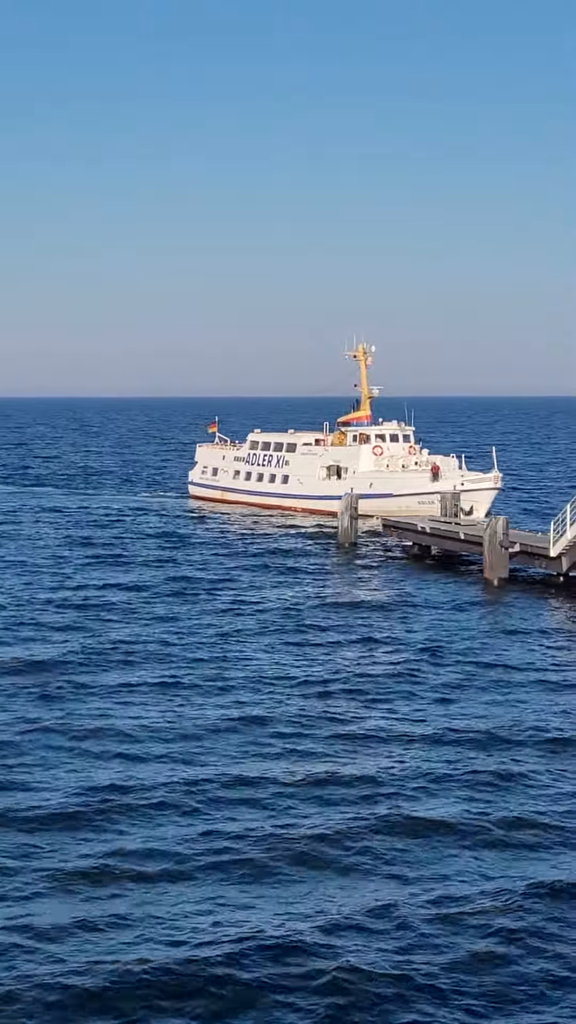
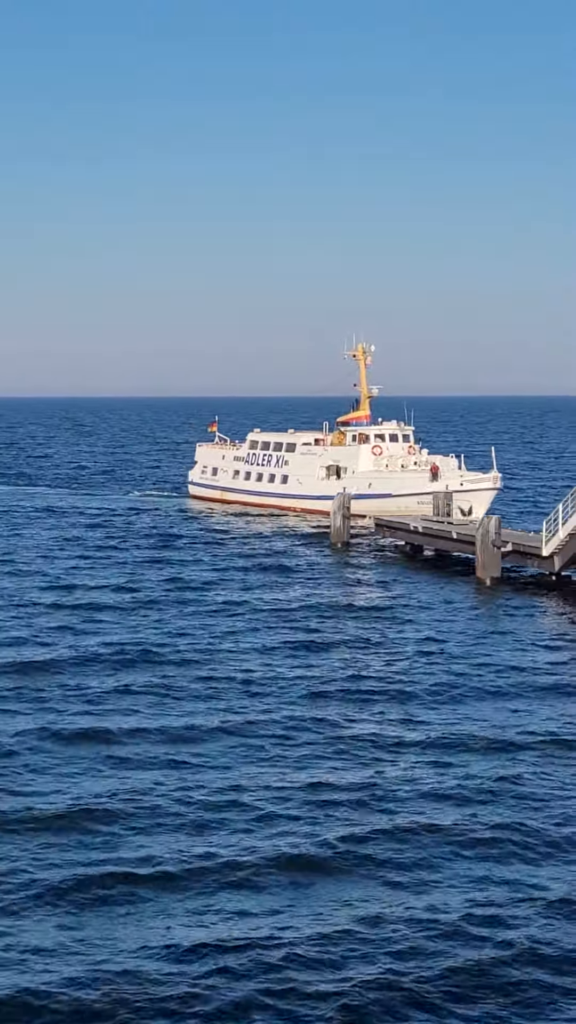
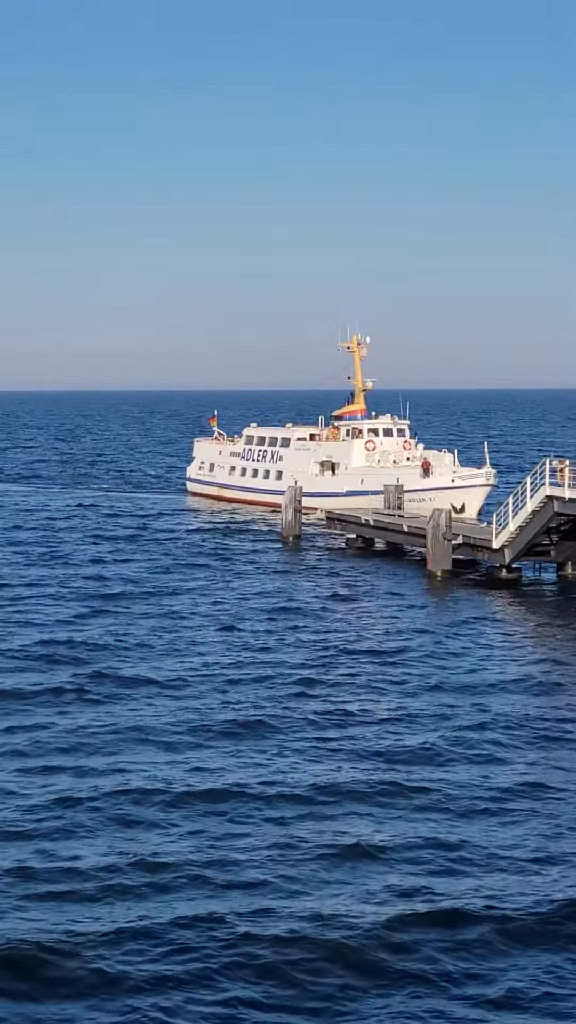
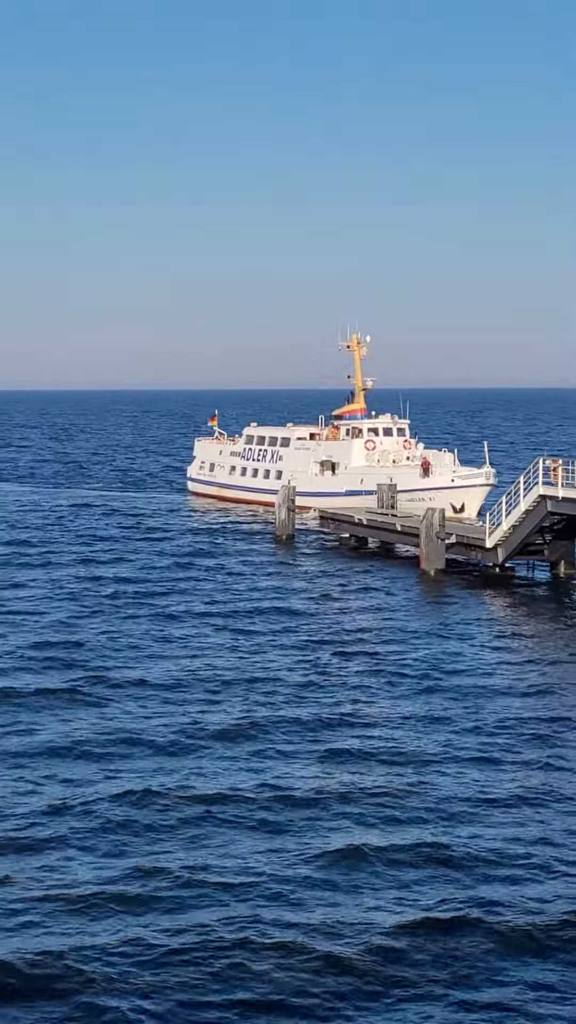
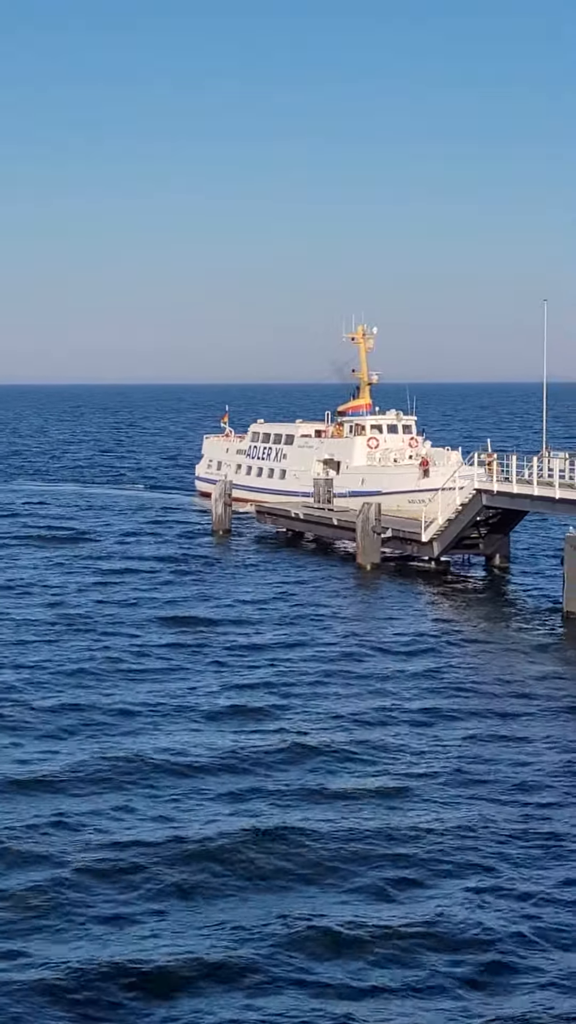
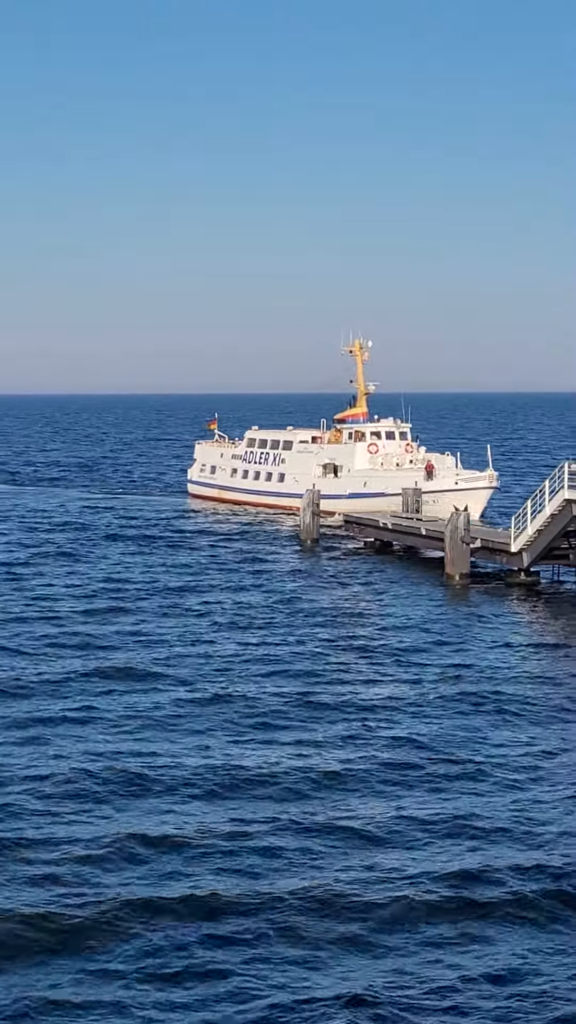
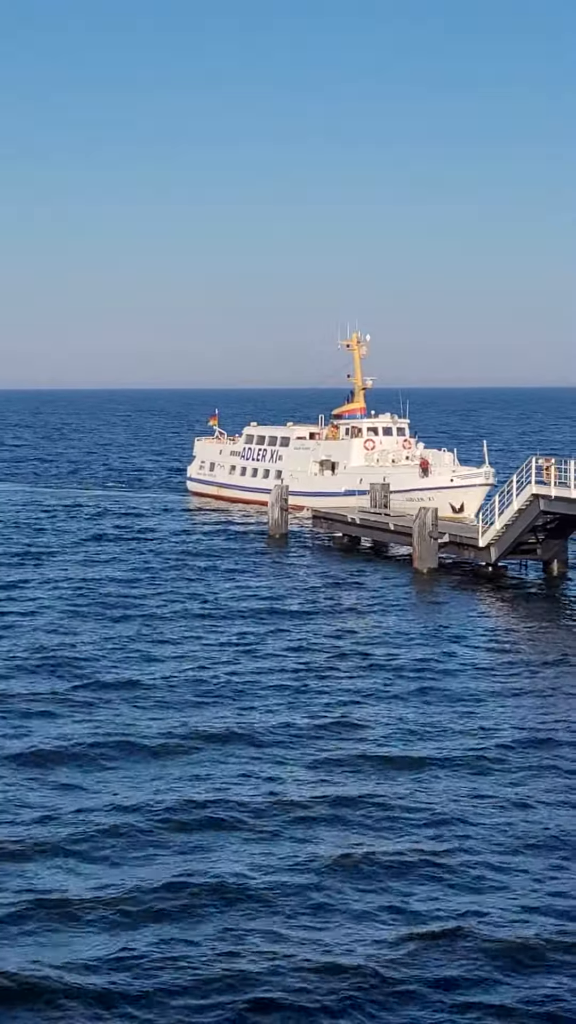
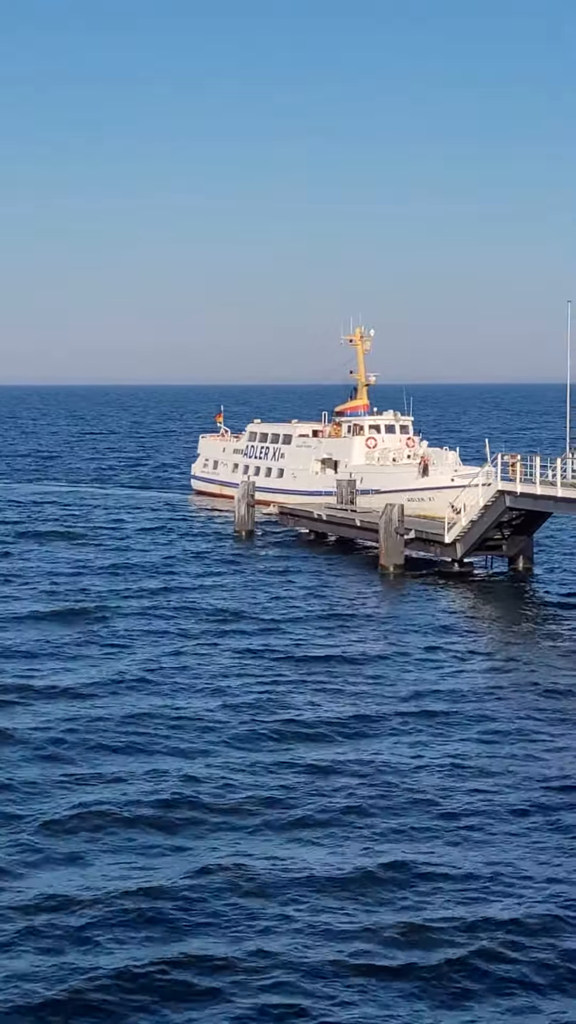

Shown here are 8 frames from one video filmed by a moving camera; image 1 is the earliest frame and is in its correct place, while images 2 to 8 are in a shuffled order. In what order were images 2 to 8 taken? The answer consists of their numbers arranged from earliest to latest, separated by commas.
2, 6, 3, 4, 7, 8, 5
